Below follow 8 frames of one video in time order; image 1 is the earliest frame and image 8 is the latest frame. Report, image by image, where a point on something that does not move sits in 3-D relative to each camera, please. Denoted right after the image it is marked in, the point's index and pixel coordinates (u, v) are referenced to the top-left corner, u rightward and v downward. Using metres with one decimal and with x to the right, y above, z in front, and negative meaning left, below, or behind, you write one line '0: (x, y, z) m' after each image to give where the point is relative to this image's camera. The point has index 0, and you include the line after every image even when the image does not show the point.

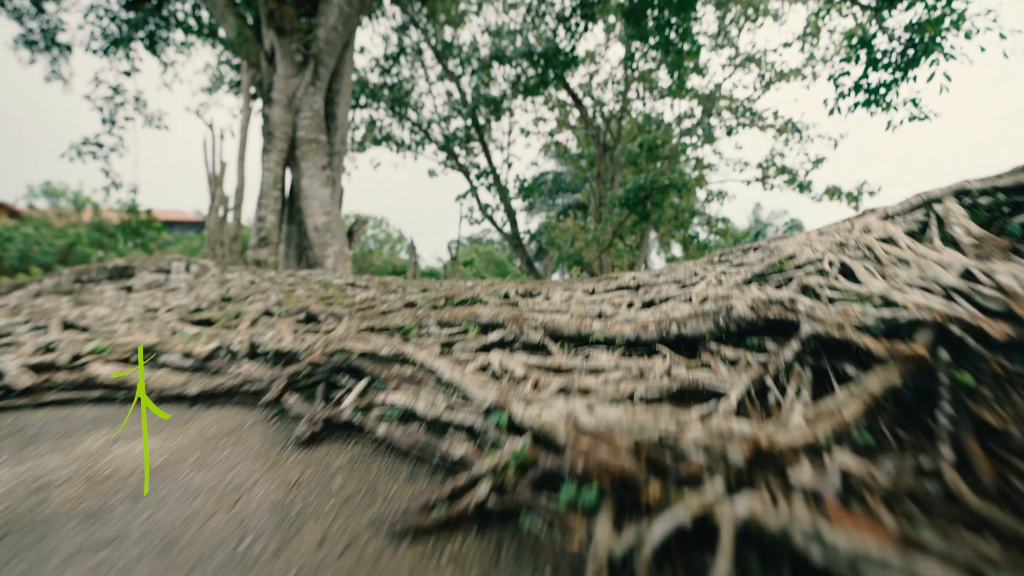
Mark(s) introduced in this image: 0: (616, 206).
0: (+2.7, +2.2, +15.9) m
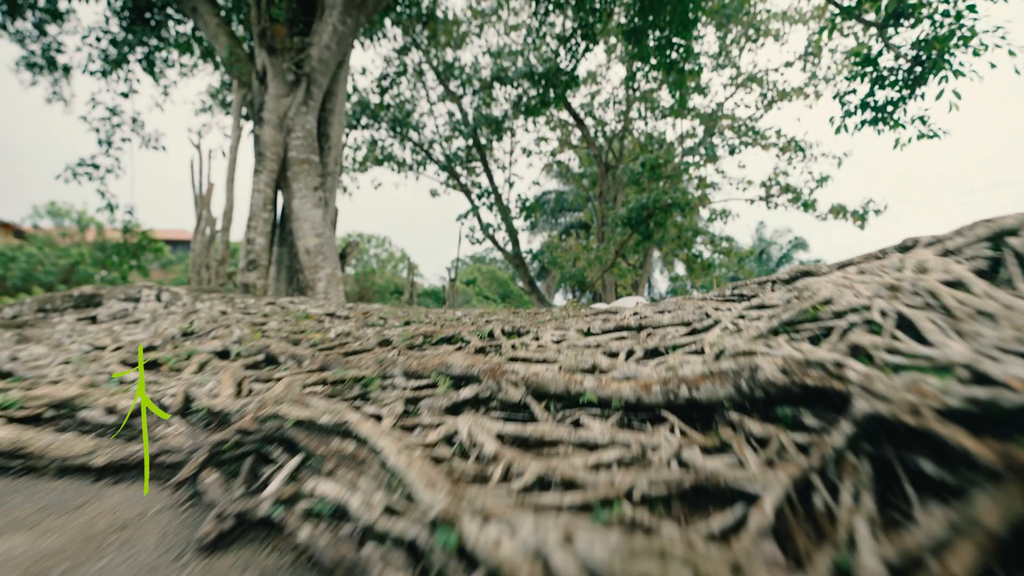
0: (+2.8, +1.7, +15.7) m
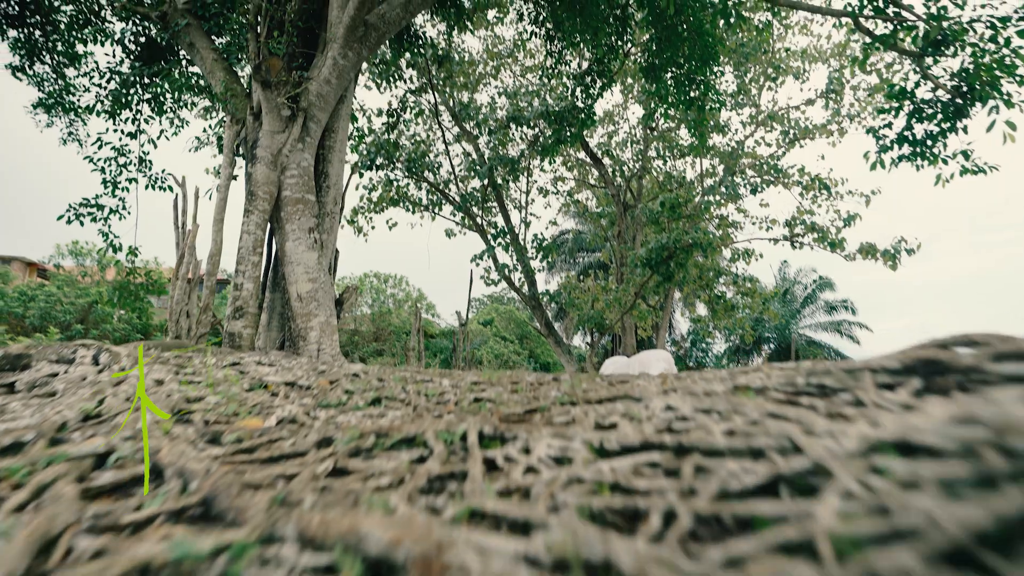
0: (+3.2, +0.6, +15.1) m
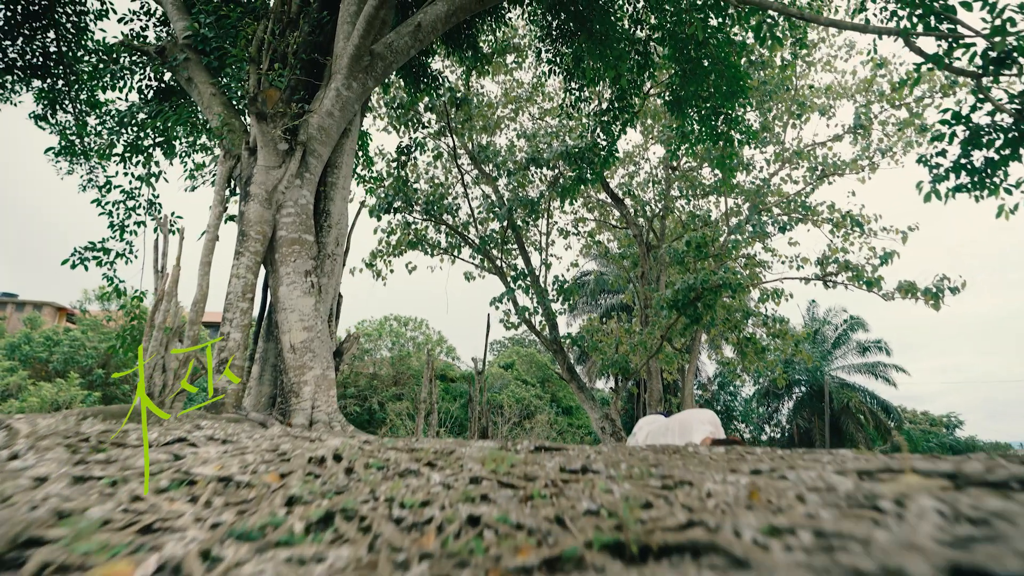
0: (+3.7, -0.5, +14.3) m
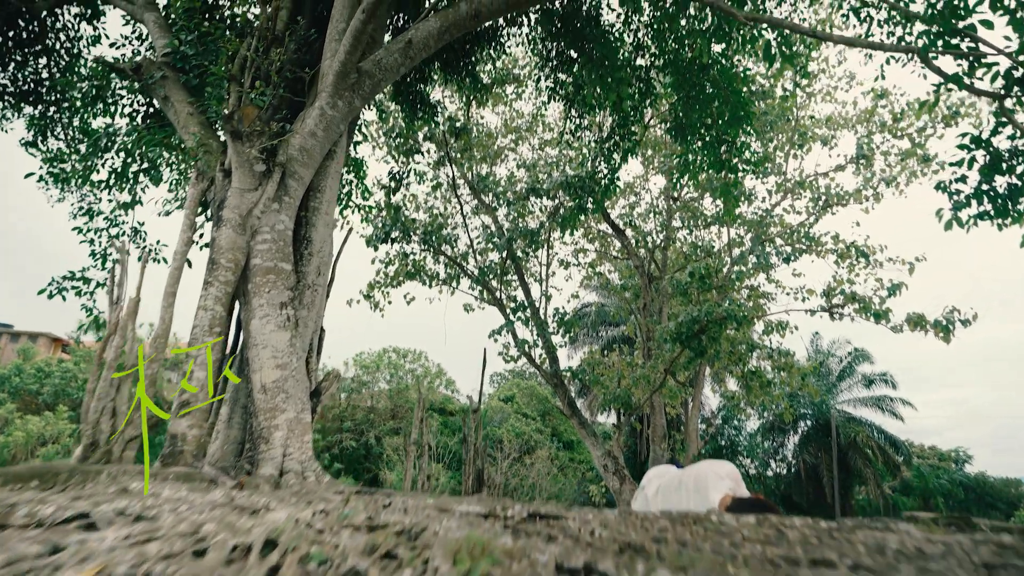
0: (+3.6, -1.3, +13.7) m
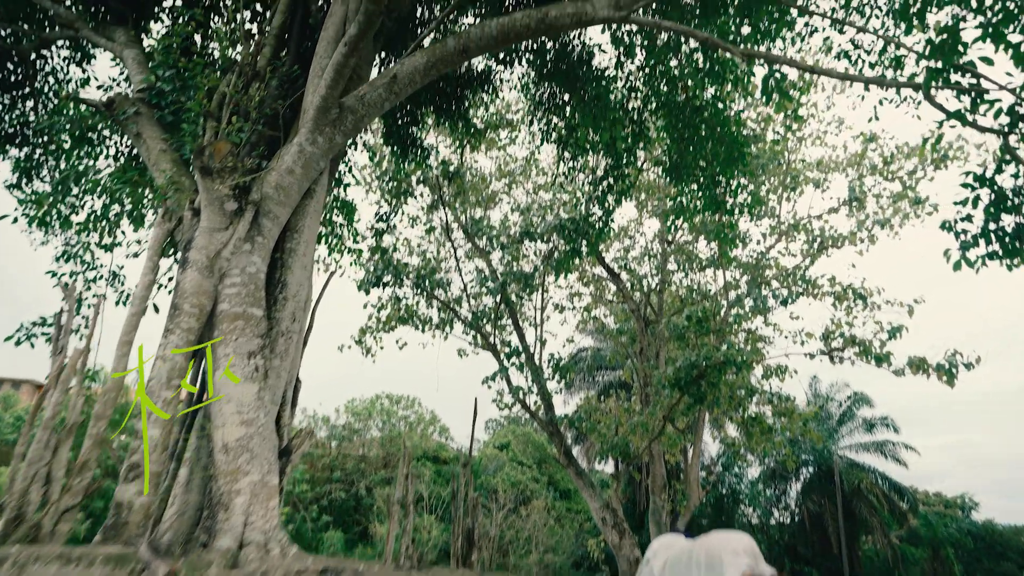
0: (+3.5, -2.3, +13.2) m
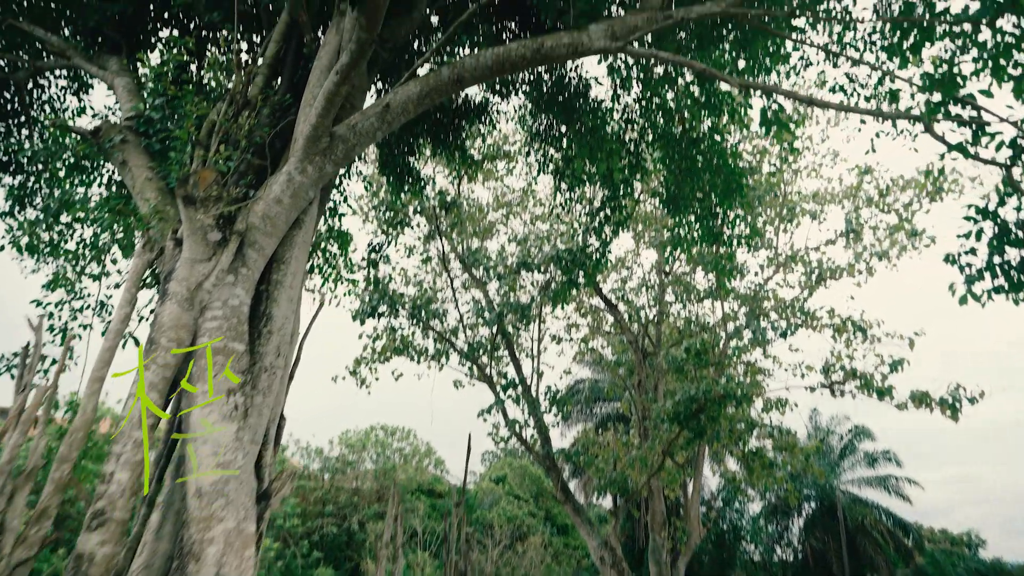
0: (+3.4, -3.0, +12.9) m
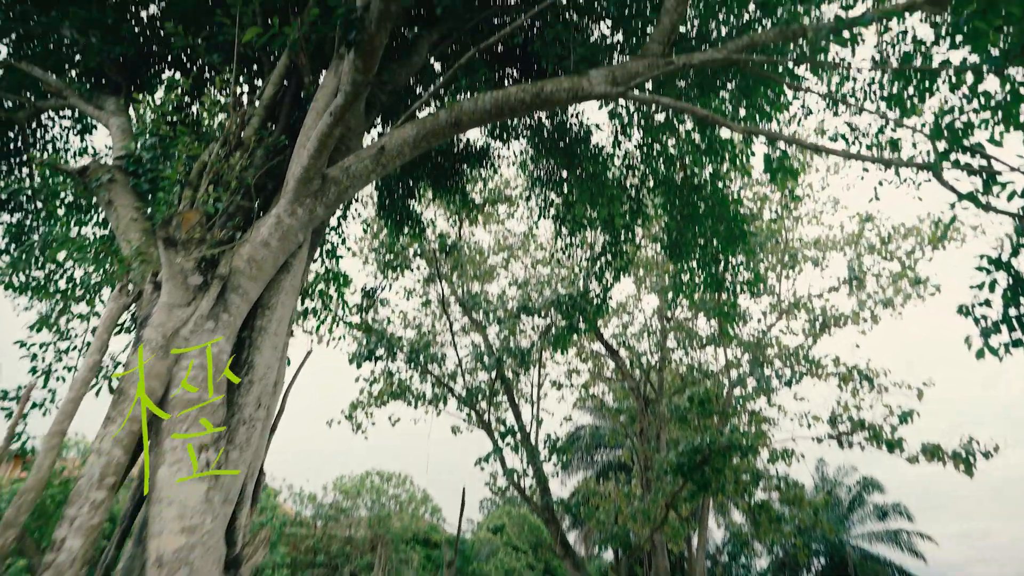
0: (+3.3, -4.0, +12.4) m
